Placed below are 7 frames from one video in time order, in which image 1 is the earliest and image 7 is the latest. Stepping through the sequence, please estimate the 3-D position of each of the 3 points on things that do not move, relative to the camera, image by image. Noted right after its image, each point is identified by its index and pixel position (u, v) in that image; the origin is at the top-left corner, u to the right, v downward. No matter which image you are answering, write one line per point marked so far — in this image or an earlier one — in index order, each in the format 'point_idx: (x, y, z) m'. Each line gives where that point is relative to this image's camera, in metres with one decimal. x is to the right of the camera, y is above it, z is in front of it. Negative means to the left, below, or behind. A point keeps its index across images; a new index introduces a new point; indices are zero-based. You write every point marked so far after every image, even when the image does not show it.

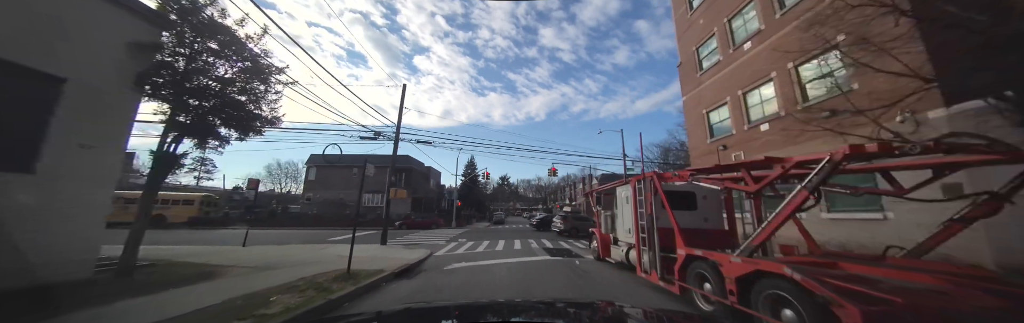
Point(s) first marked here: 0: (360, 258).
0: (-5.6, -3.5, +9.4) m
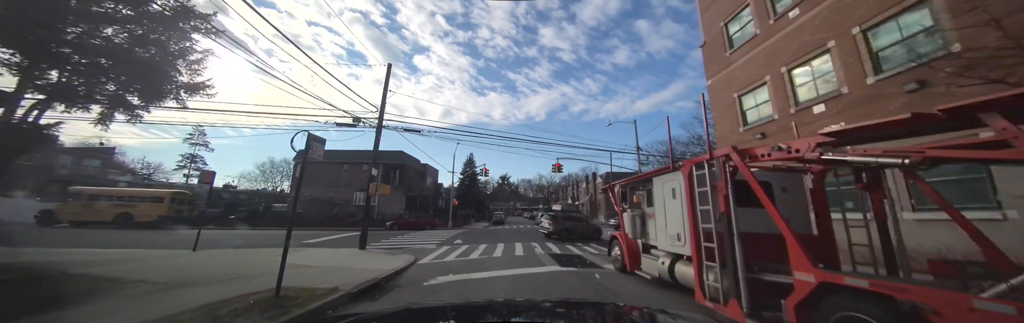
0: (-5.6, -3.1, +7.6) m
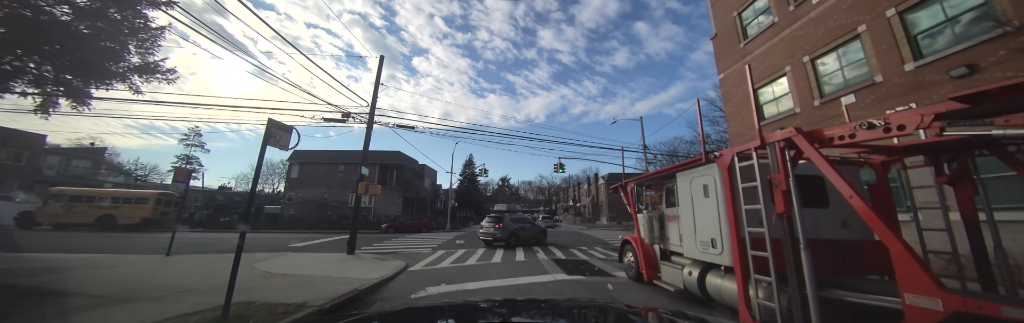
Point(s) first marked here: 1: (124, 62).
0: (-5.6, -3.0, +6.8) m
1: (-8.1, +2.1, +5.4) m
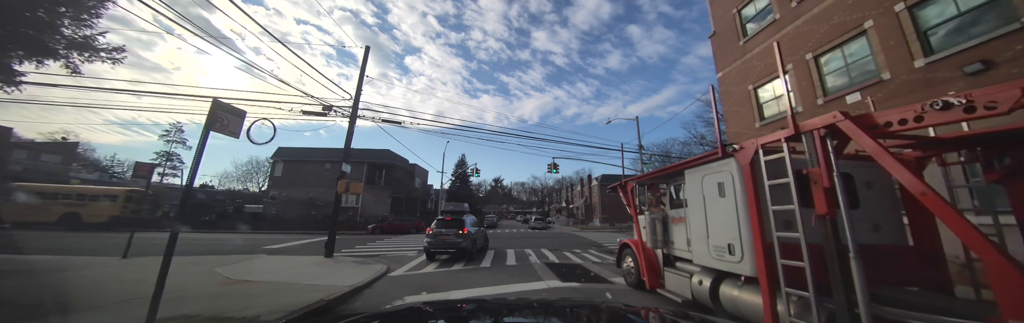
0: (-5.9, -2.9, +6.1) m
1: (-8.3, +2.3, +4.7) m
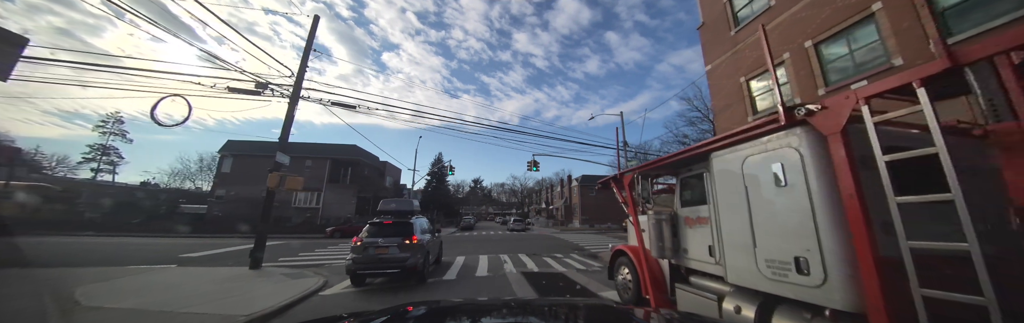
0: (-6.4, -2.5, +4.3) m
1: (-8.6, +2.7, +2.8) m
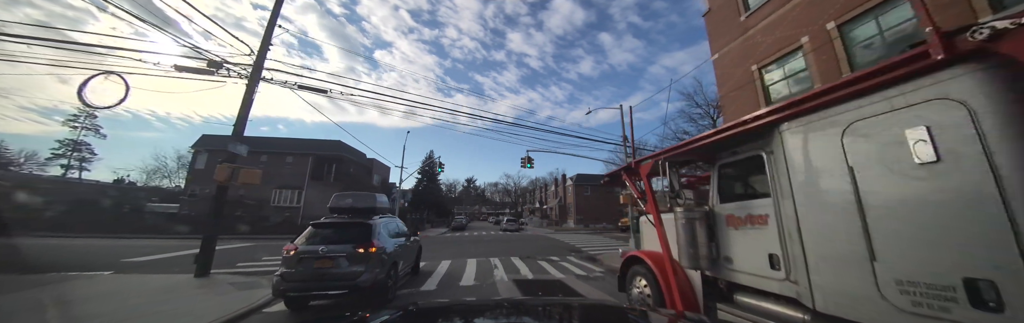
0: (-6.6, -2.2, +3.3) m
1: (-8.7, +2.9, +1.6) m
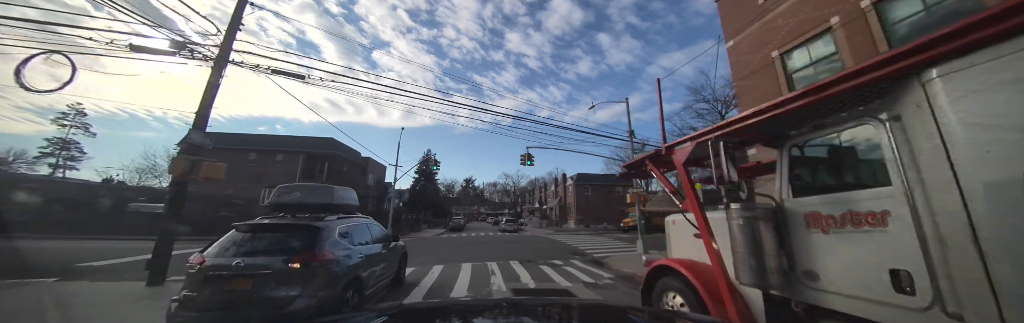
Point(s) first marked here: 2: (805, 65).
0: (-6.6, -2.1, +2.5) m
1: (-8.7, +3.1, +0.8) m
2: (+8.3, +2.8, +7.3) m
